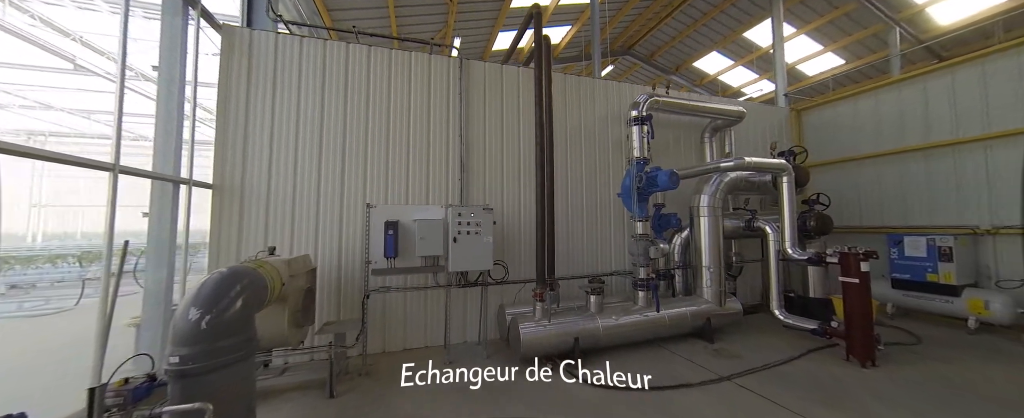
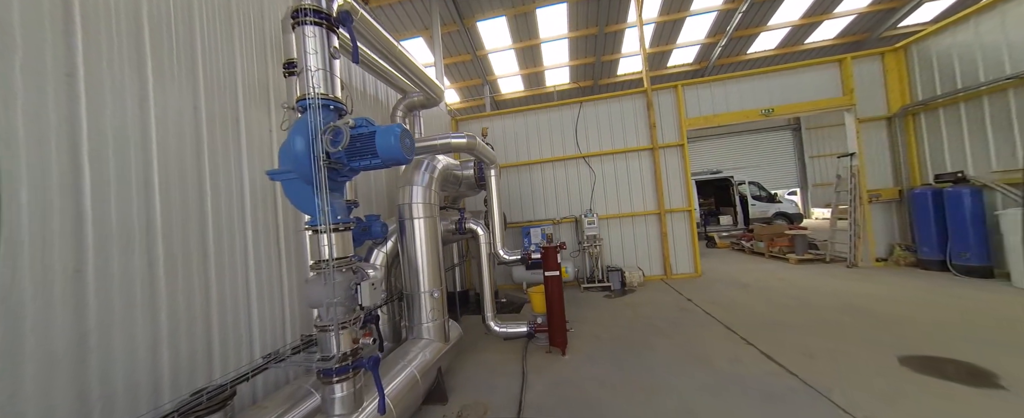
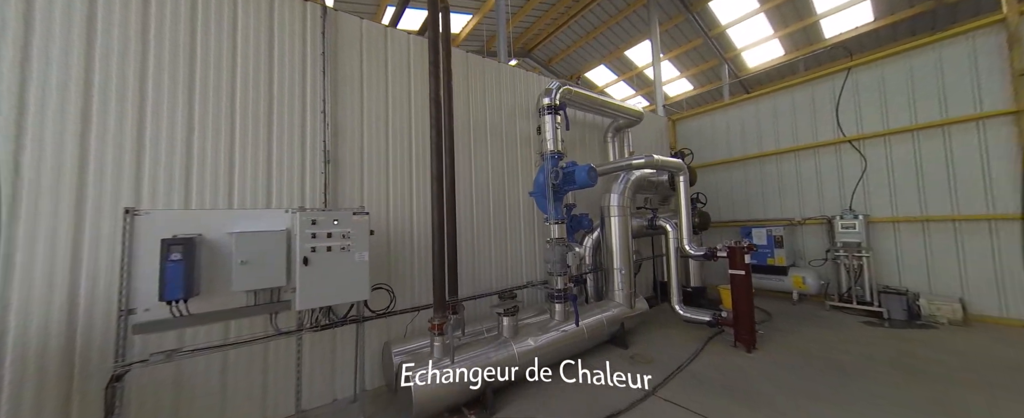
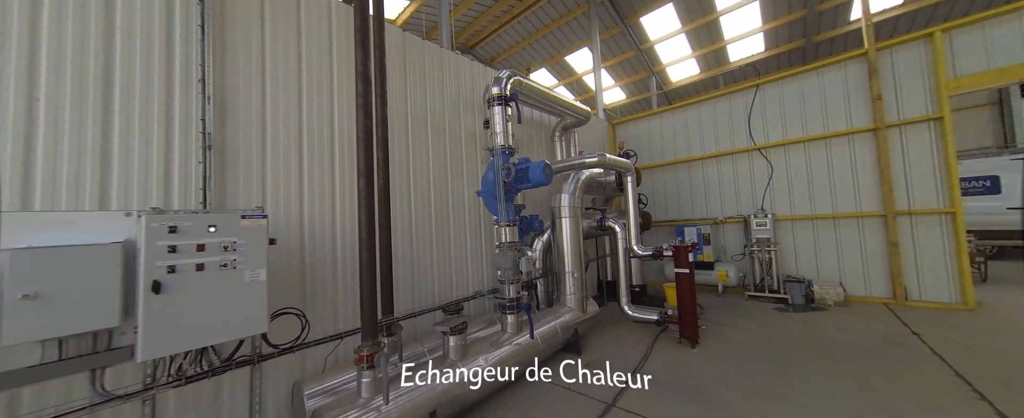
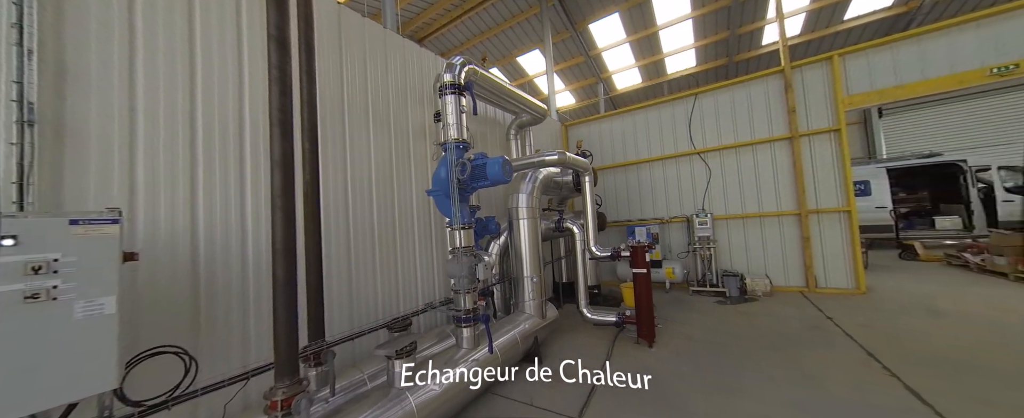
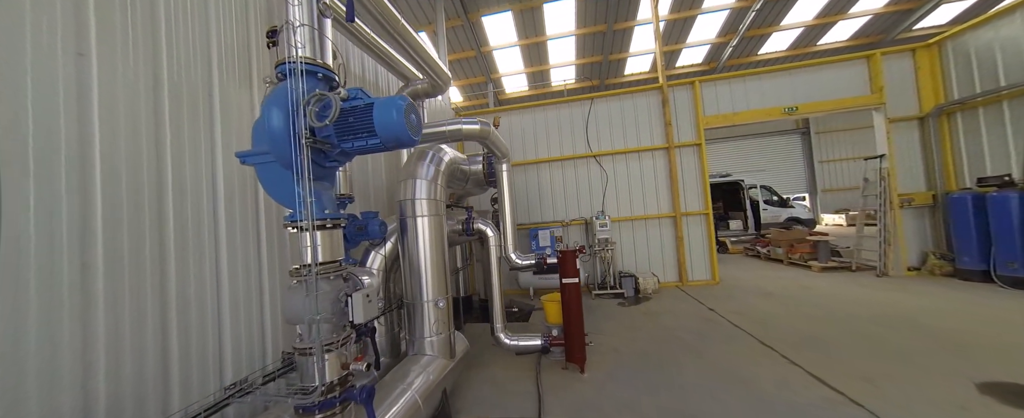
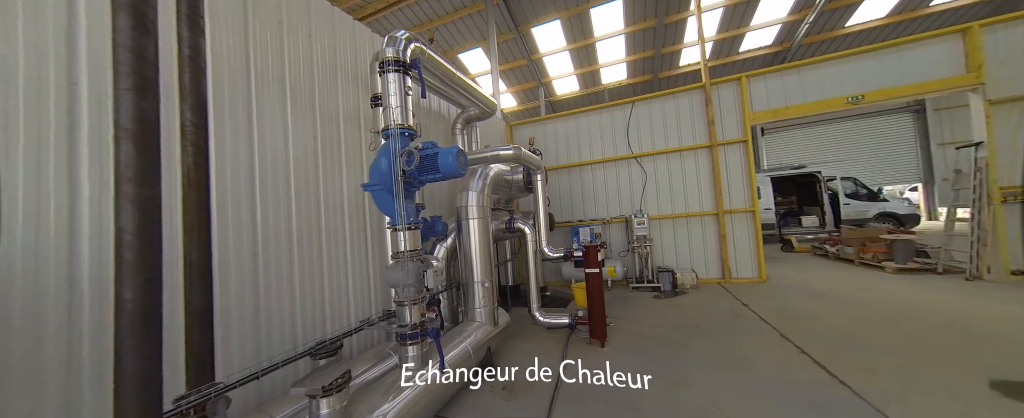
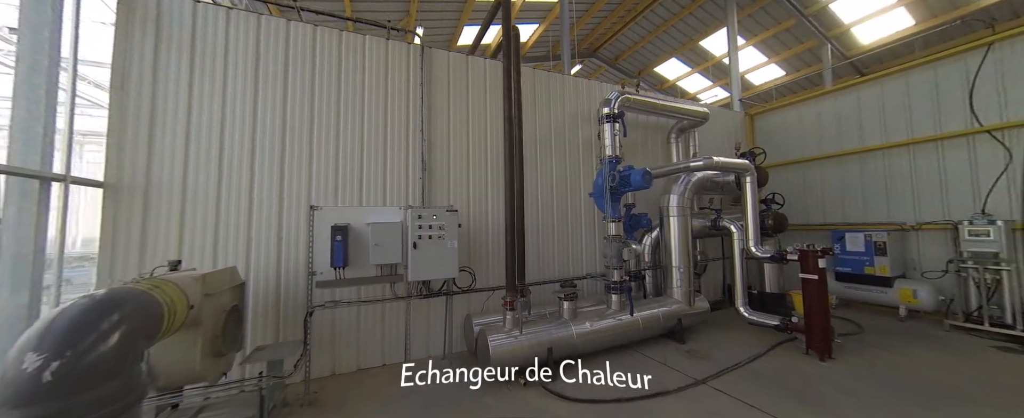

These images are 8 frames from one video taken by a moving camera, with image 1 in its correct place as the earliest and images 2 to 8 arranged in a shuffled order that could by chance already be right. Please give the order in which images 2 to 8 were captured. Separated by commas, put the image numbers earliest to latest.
8, 3, 4, 5, 7, 2, 6
